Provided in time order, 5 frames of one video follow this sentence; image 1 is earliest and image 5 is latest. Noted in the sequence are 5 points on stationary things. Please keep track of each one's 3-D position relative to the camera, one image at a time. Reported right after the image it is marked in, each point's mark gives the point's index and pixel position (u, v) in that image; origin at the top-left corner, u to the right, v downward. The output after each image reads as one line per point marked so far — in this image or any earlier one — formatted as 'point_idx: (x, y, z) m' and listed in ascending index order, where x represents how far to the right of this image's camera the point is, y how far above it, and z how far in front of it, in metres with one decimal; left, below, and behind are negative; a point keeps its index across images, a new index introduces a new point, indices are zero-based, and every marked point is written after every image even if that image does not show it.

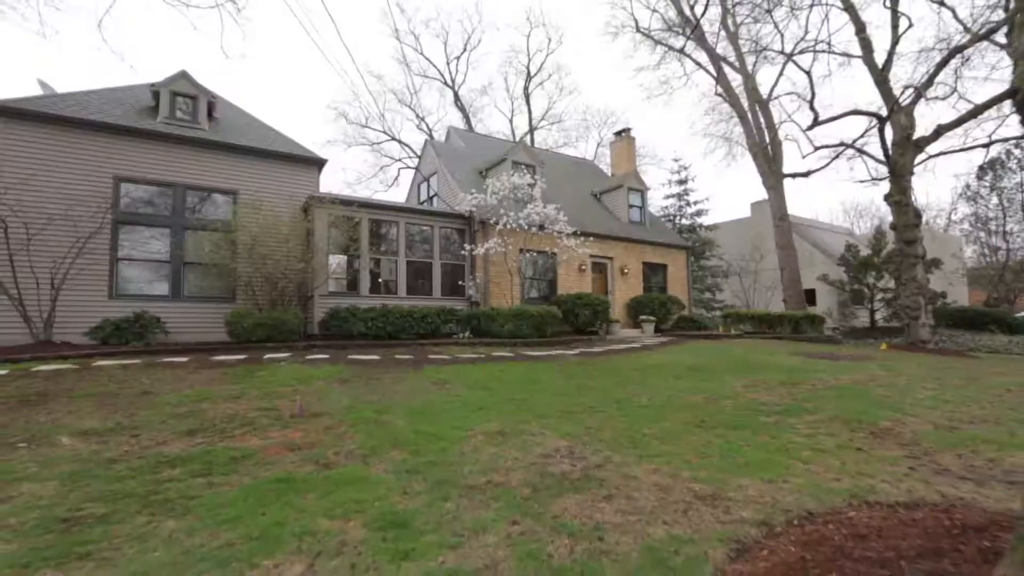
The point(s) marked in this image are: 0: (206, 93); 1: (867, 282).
0: (-7.5, +4.8, +11.4) m
1: (+14.7, +0.2, +19.5) m
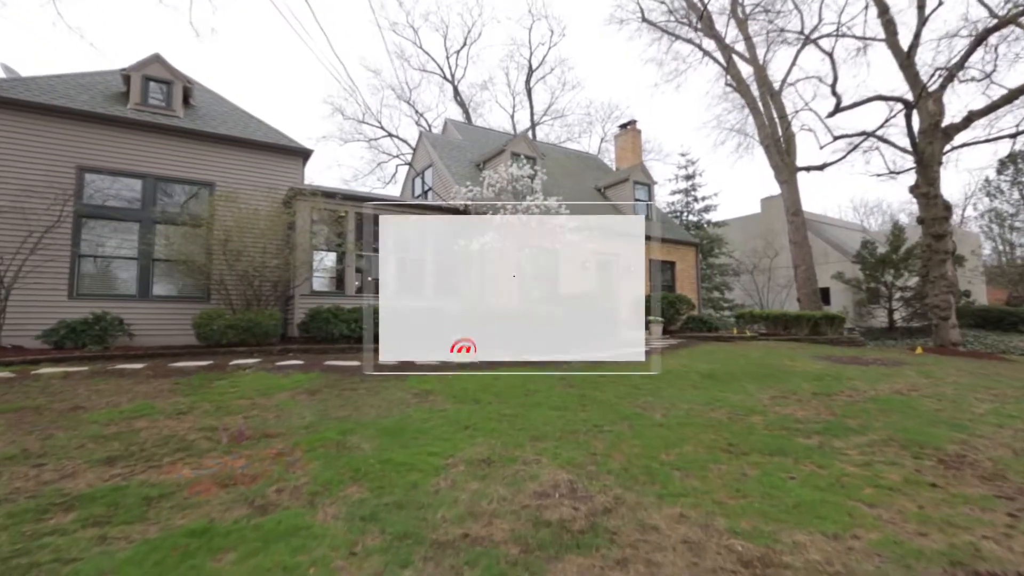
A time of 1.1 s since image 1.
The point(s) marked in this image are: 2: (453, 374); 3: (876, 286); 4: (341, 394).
0: (-7.5, +4.8, +10.6) m
1: (+14.7, +0.3, +18.5) m
2: (-0.9, -1.3, +6.9) m
3: (+14.5, +0.1, +18.7) m
4: (-2.1, -1.3, +5.8) m
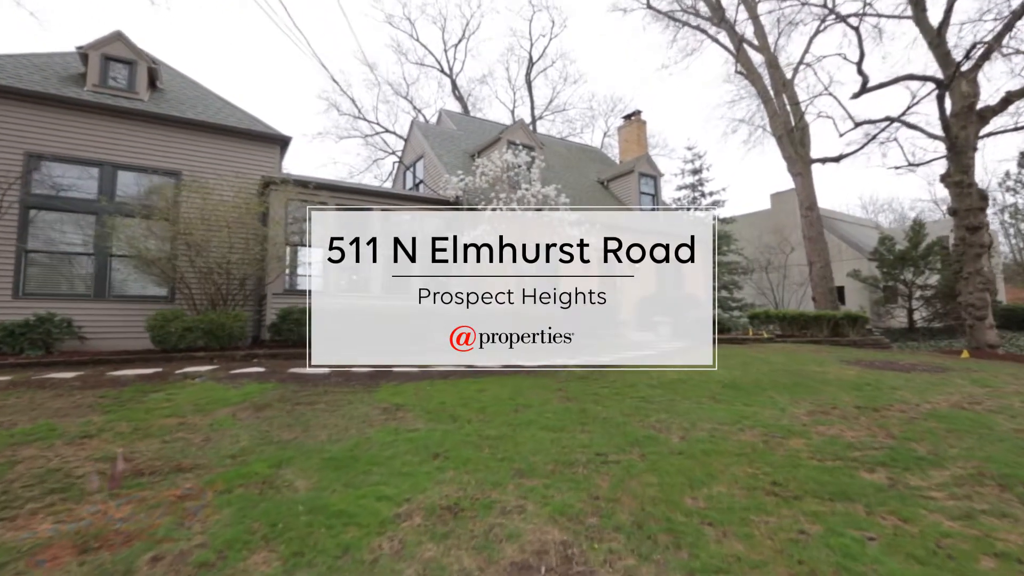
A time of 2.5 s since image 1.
0: (-7.6, +4.8, +9.7) m
1: (+14.6, +0.3, +17.4) m
2: (-1.0, -1.2, +6.0) m
3: (+14.5, +0.1, +17.7) m
4: (-2.3, -1.3, +4.8) m
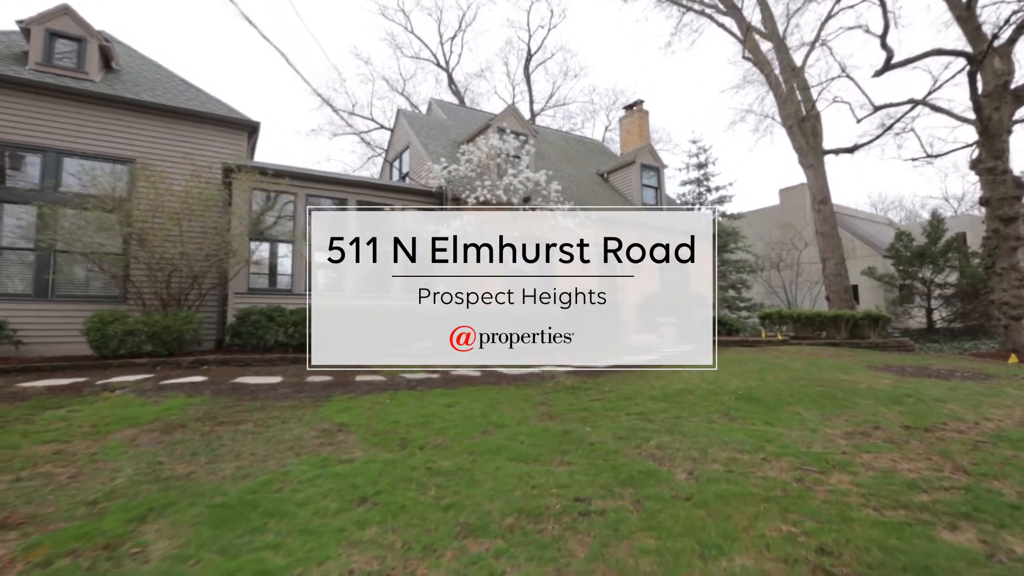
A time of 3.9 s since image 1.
0: (-7.9, +4.8, +8.9) m
1: (+14.4, +0.4, +16.4) m
2: (-1.3, -1.2, +5.0) m
3: (+14.3, +0.2, +16.6) m
4: (-2.5, -1.2, +3.9) m
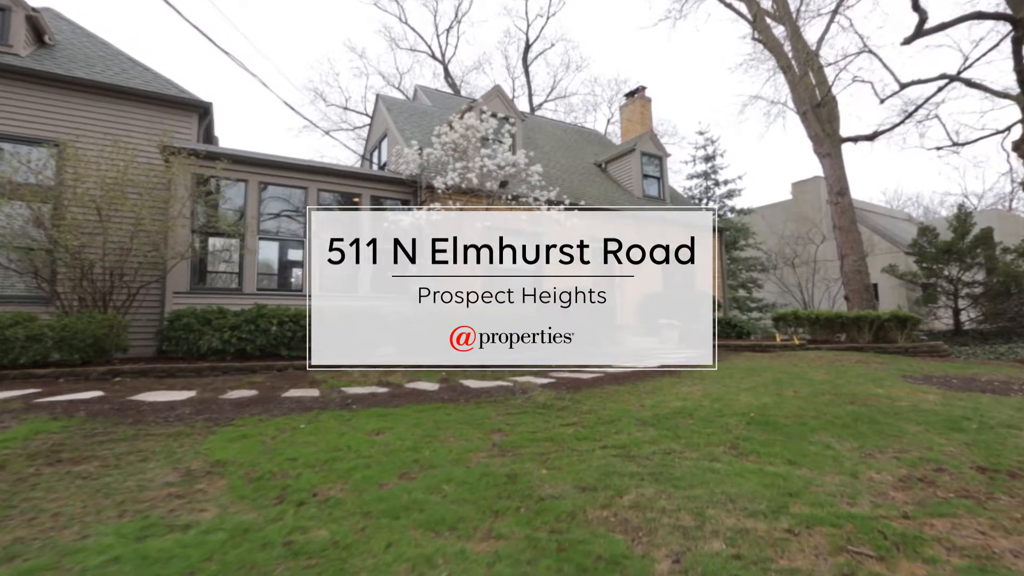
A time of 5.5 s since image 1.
0: (-8.3, +4.9, +8.0) m
1: (+14.2, +0.5, +15.1) m
2: (-1.7, -1.2, +4.0) m
3: (+14.0, +0.3, +15.3) m
4: (-3.0, -1.2, +2.9) m
